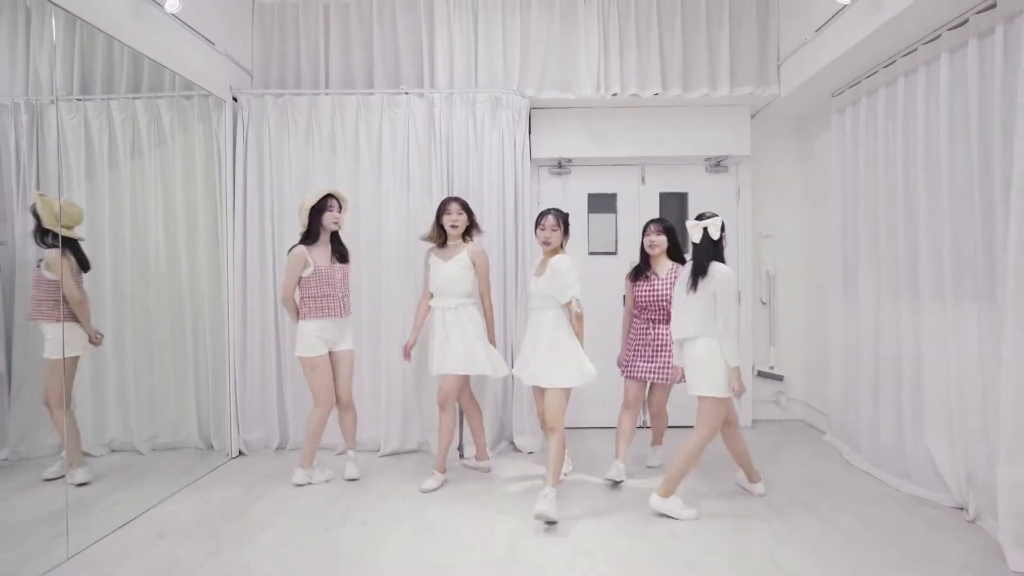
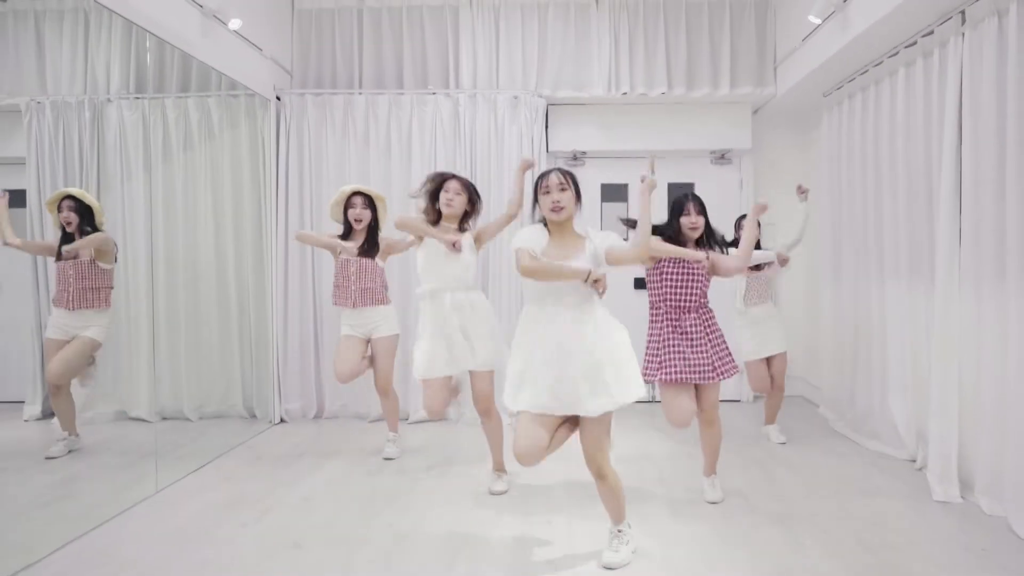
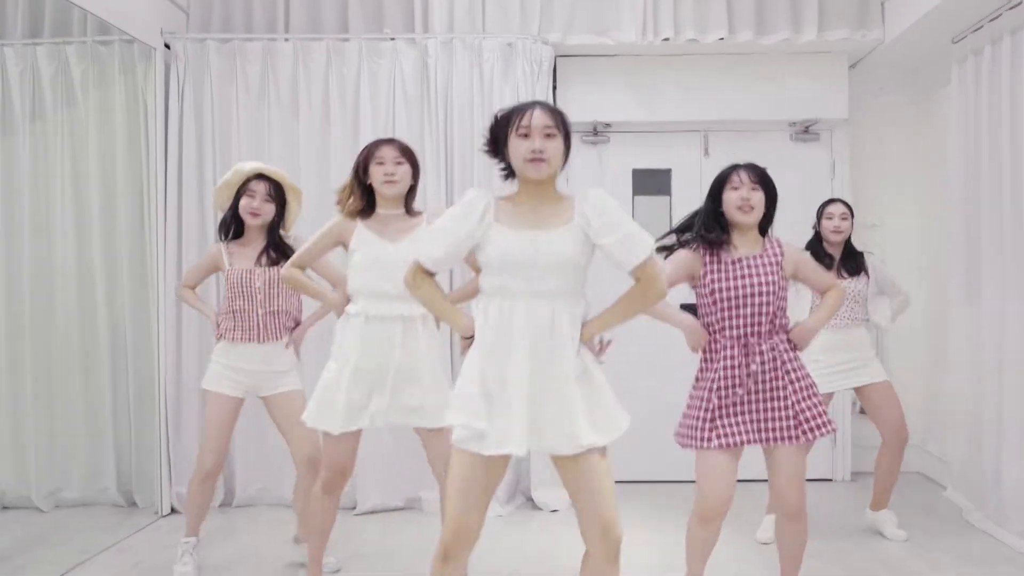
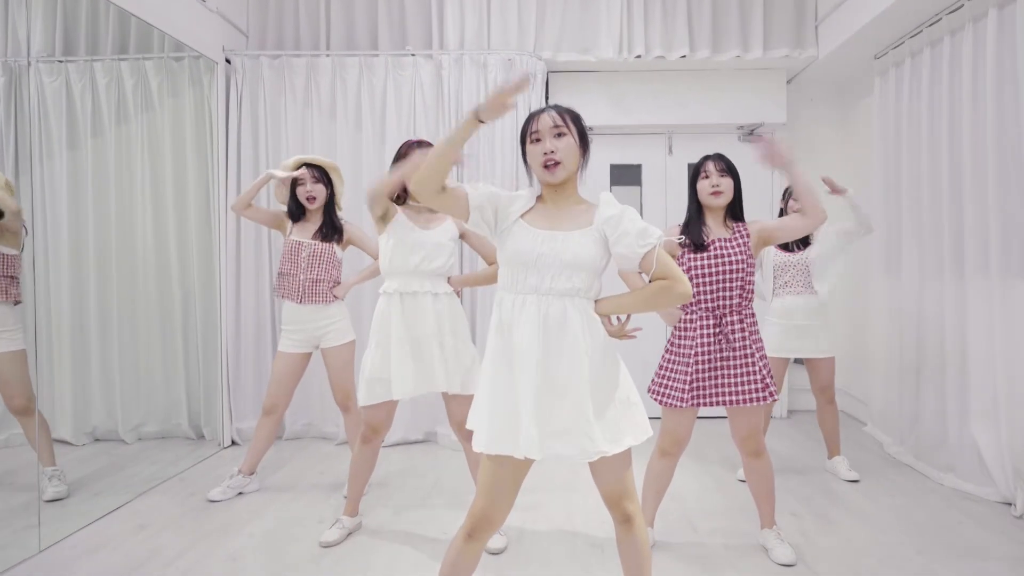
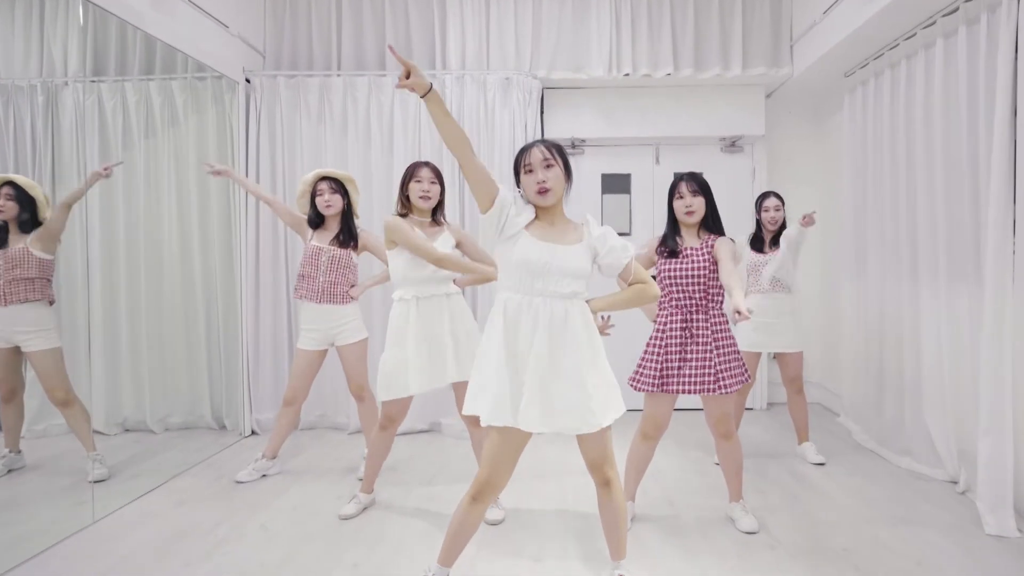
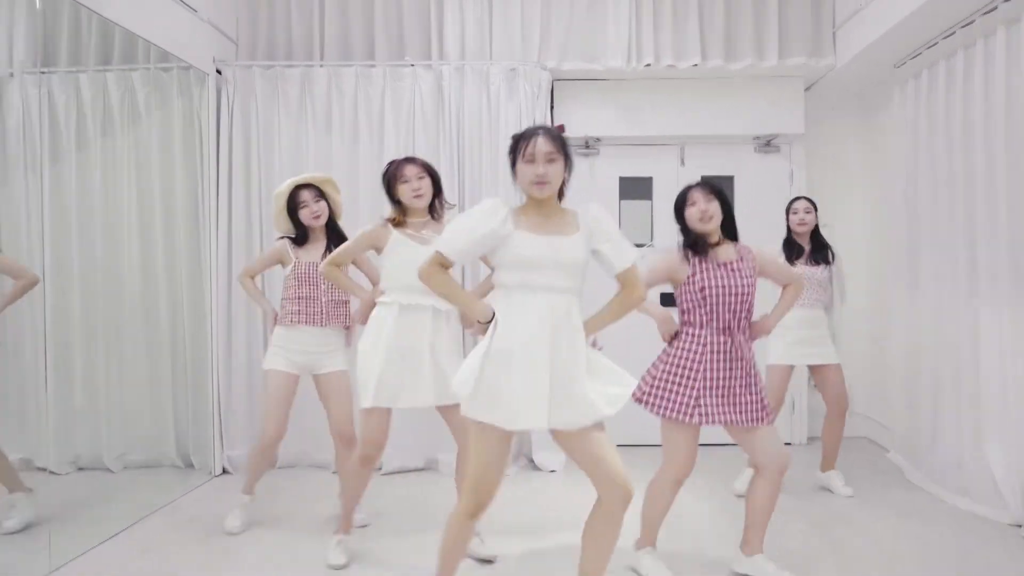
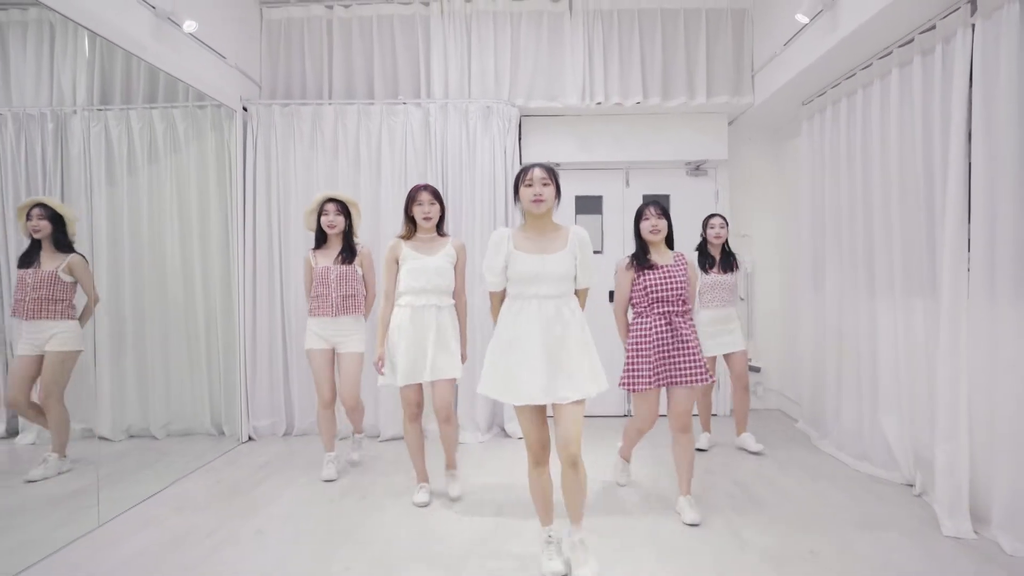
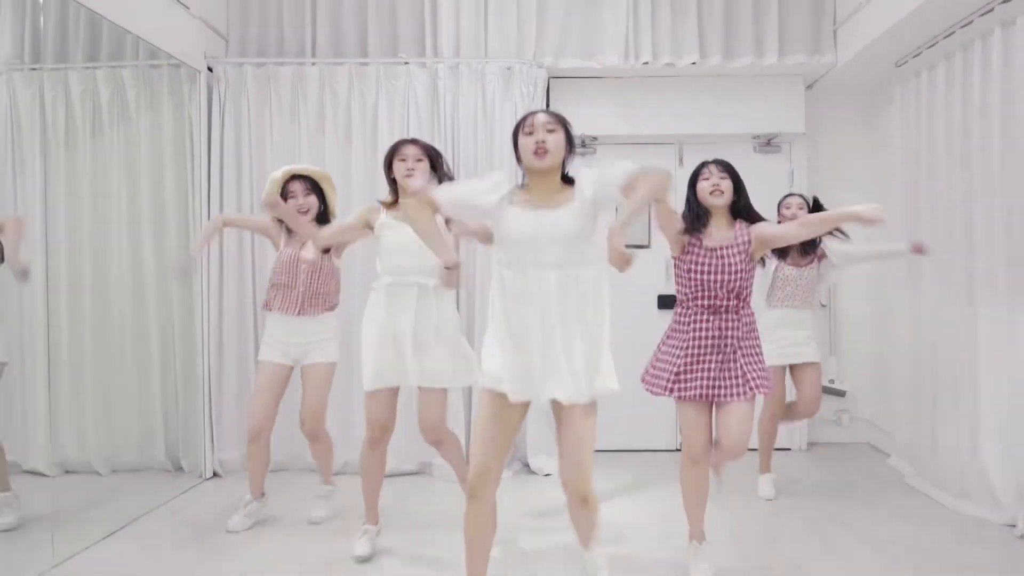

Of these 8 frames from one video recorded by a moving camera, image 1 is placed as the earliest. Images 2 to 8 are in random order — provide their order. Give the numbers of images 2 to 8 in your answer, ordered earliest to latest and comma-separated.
7, 6, 3, 8, 2, 5, 4
